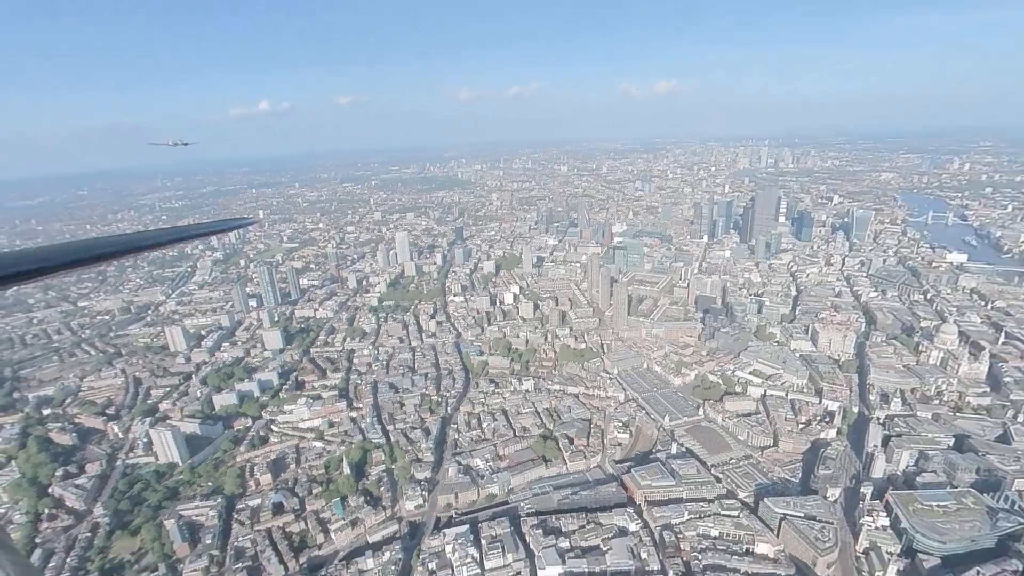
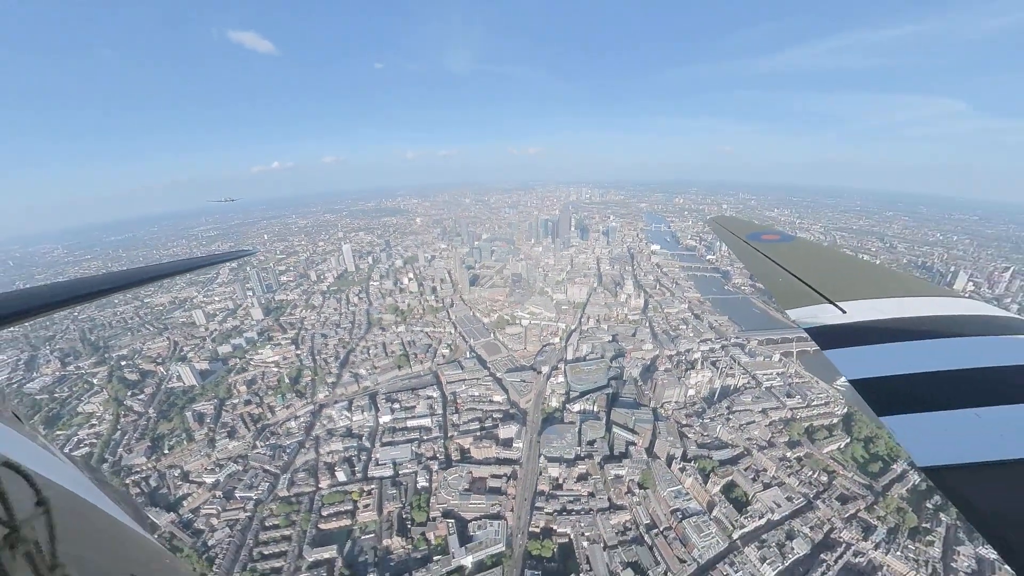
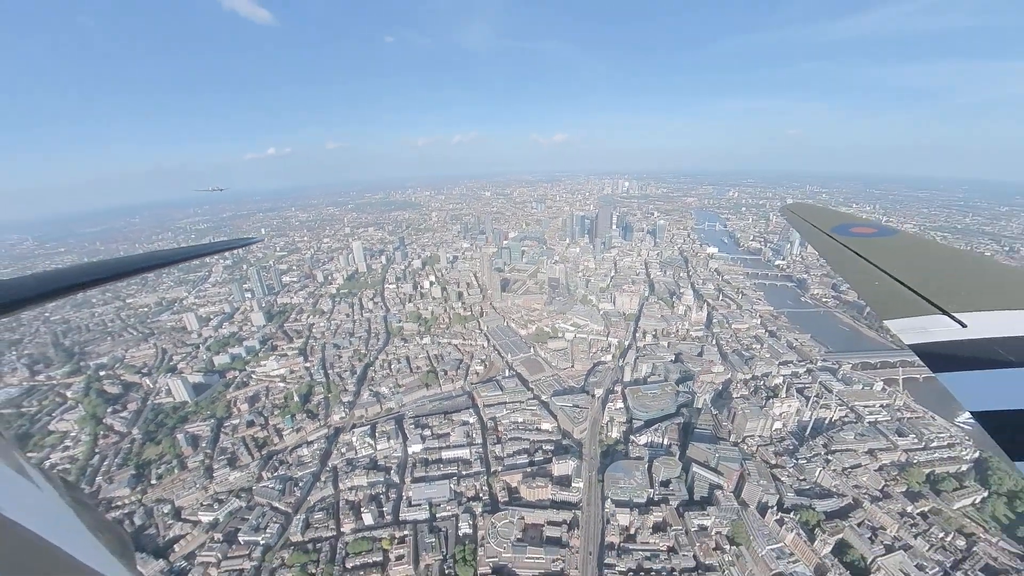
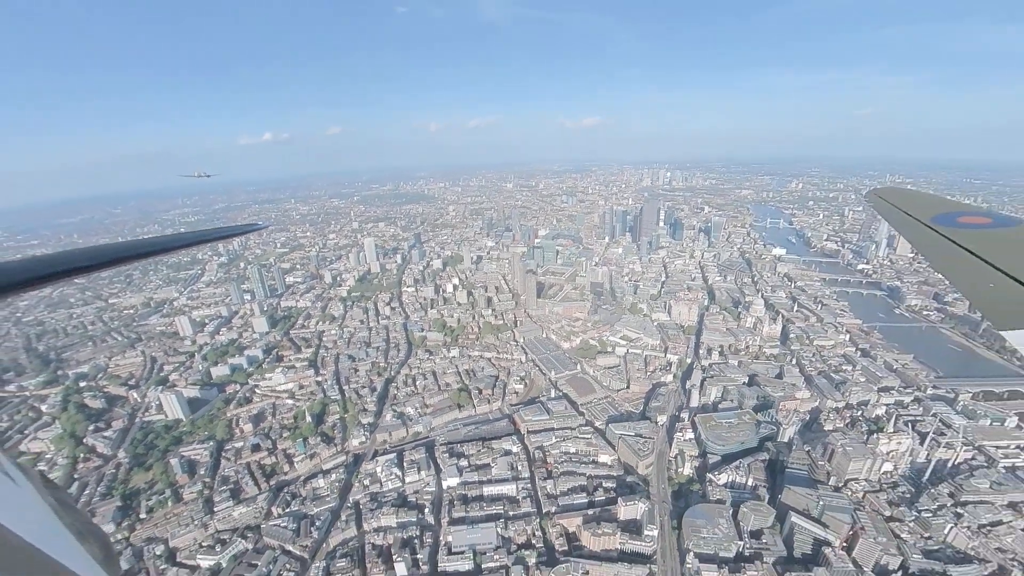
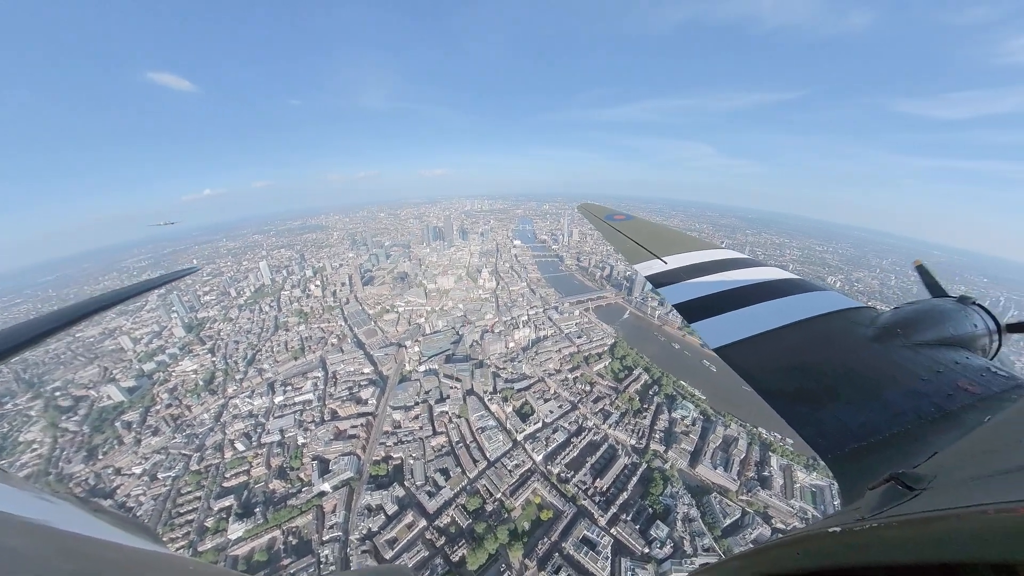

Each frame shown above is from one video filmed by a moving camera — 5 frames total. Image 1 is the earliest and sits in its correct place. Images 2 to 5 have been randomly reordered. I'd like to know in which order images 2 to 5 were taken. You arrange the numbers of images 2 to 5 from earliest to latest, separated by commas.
4, 3, 2, 5
